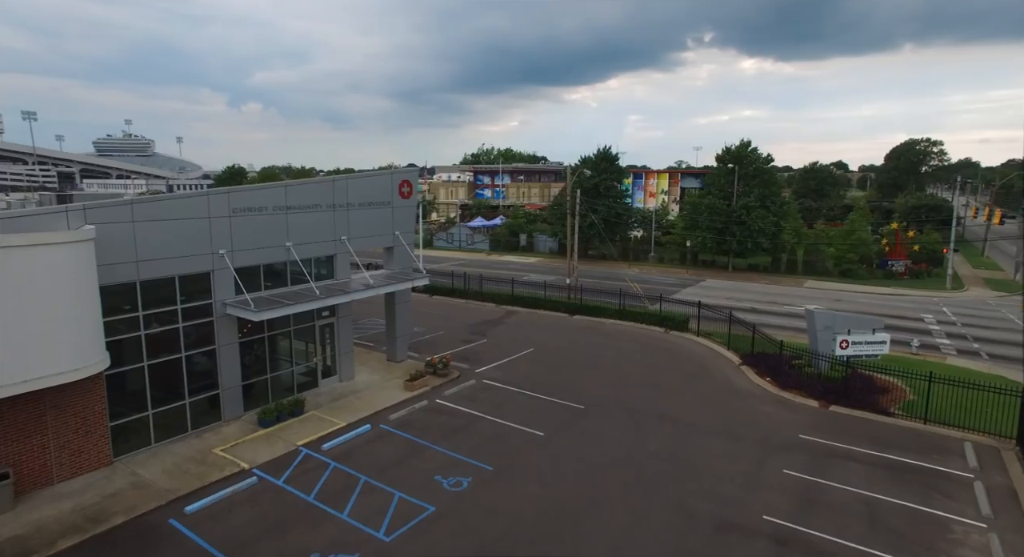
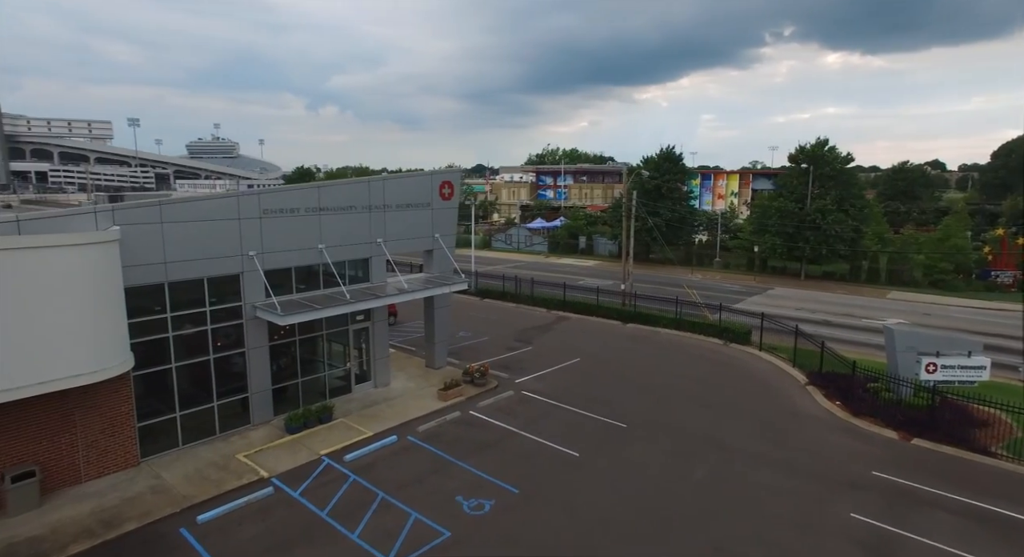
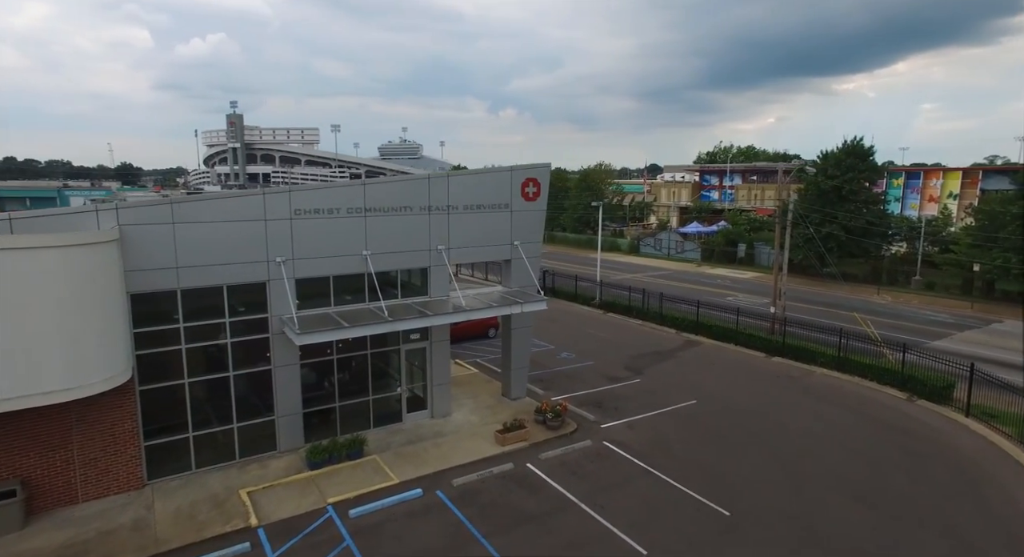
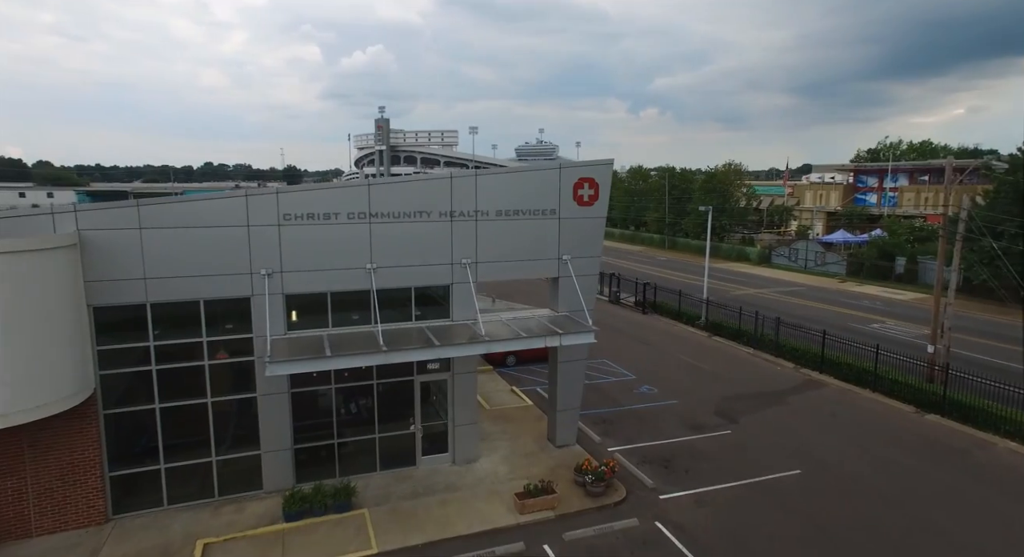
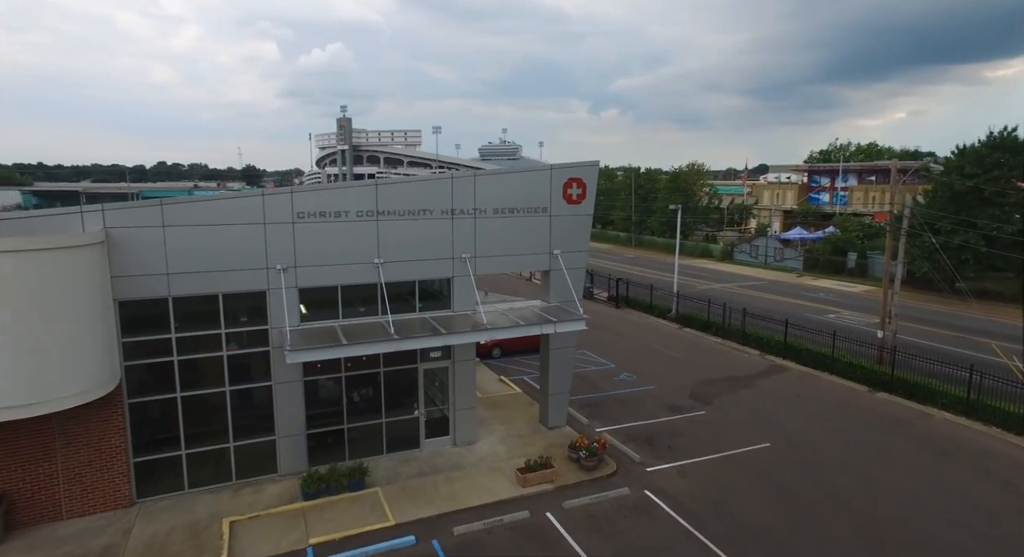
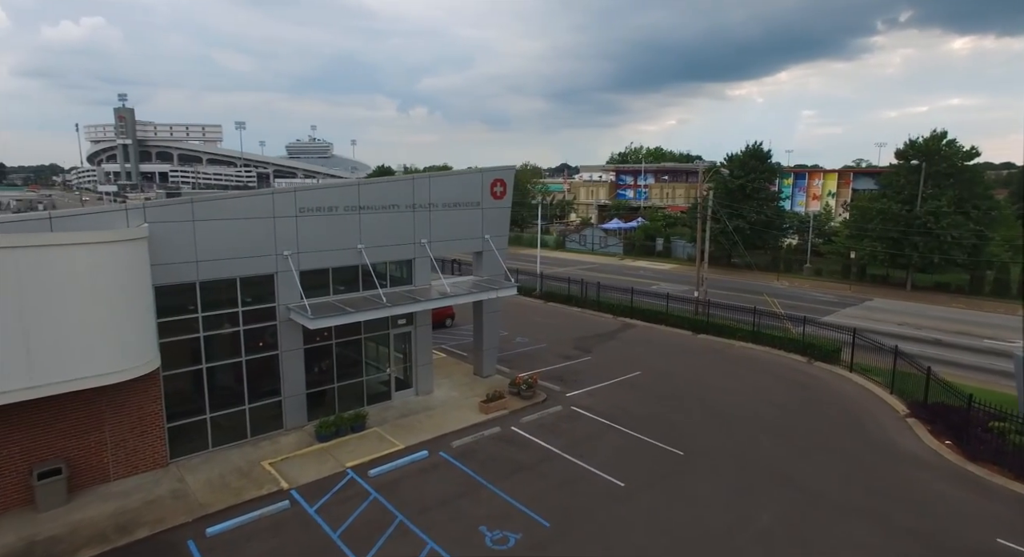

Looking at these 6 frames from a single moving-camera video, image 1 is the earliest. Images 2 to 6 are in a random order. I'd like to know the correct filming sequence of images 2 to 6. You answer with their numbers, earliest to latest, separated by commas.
2, 6, 3, 5, 4
